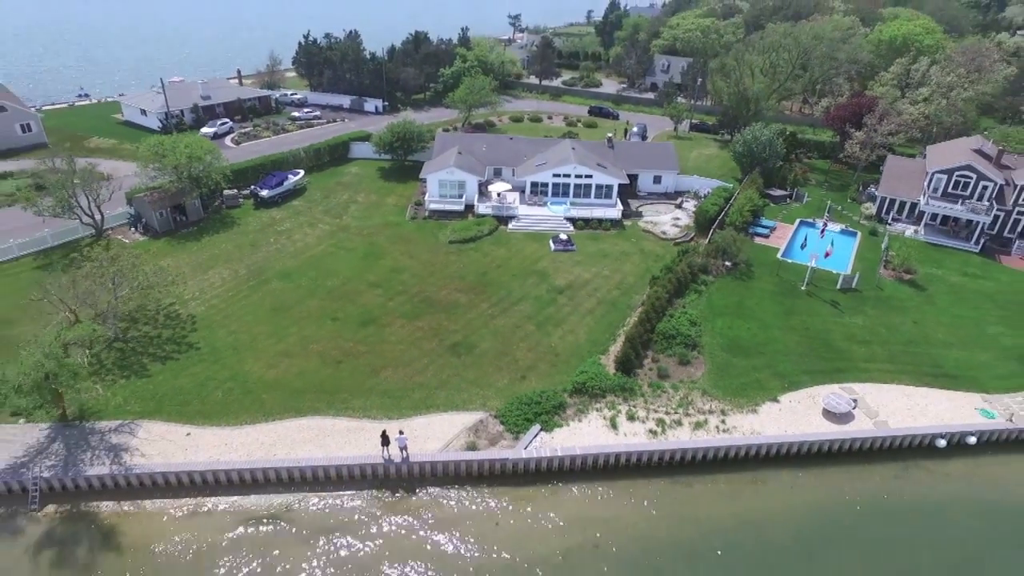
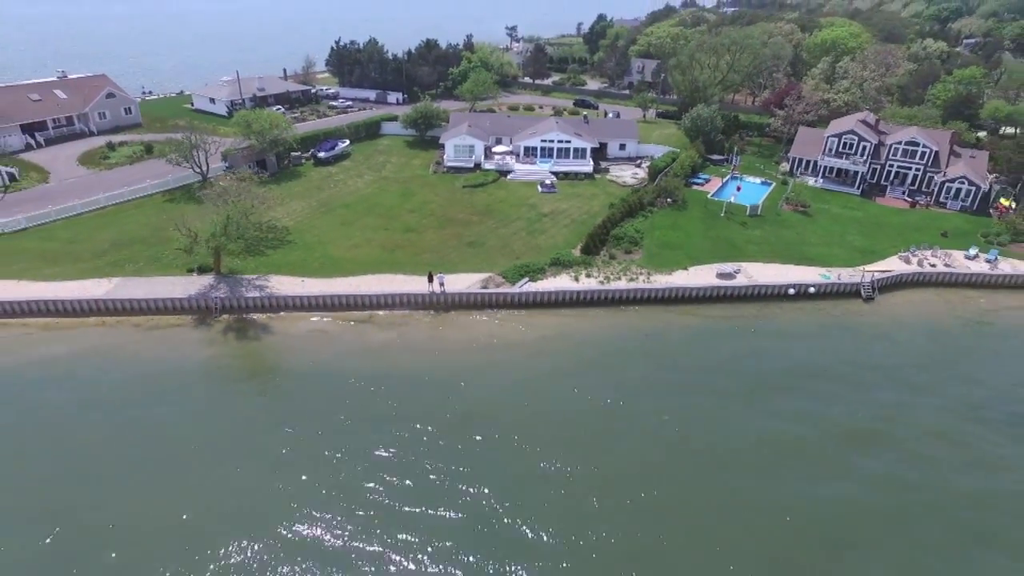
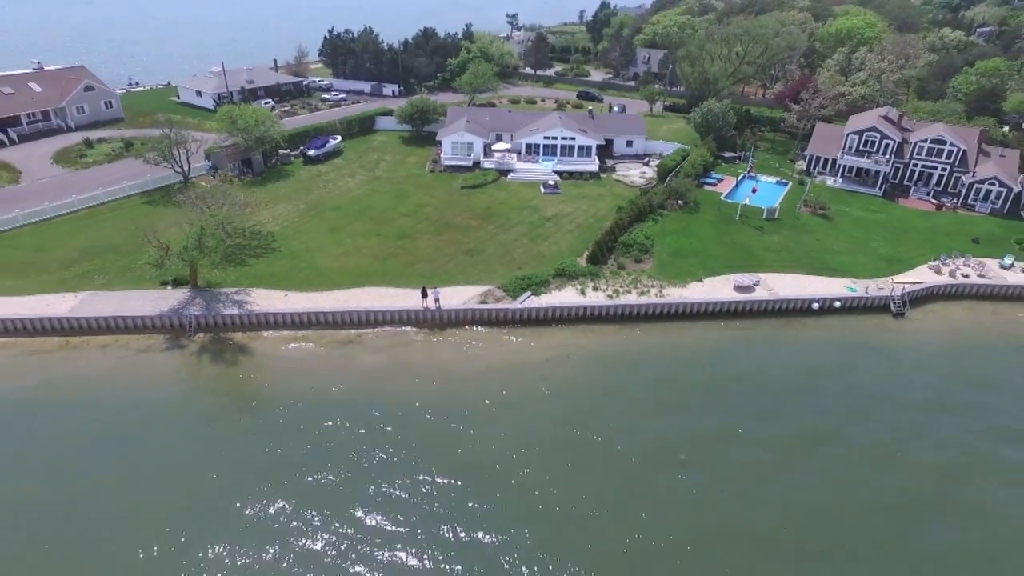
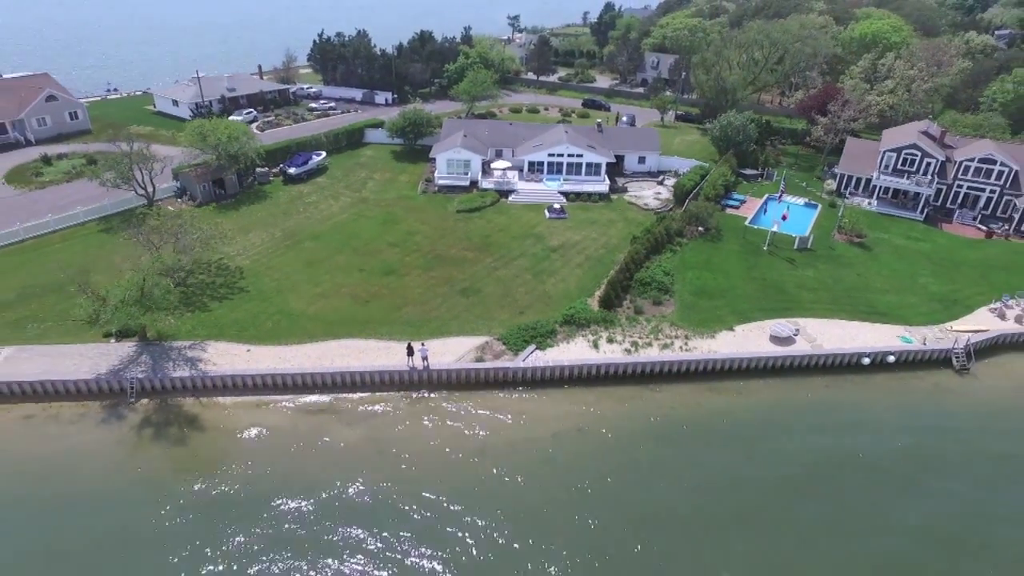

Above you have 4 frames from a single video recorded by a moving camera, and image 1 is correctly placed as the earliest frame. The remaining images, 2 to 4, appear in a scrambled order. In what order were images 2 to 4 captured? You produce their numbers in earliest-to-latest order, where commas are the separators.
4, 3, 2
